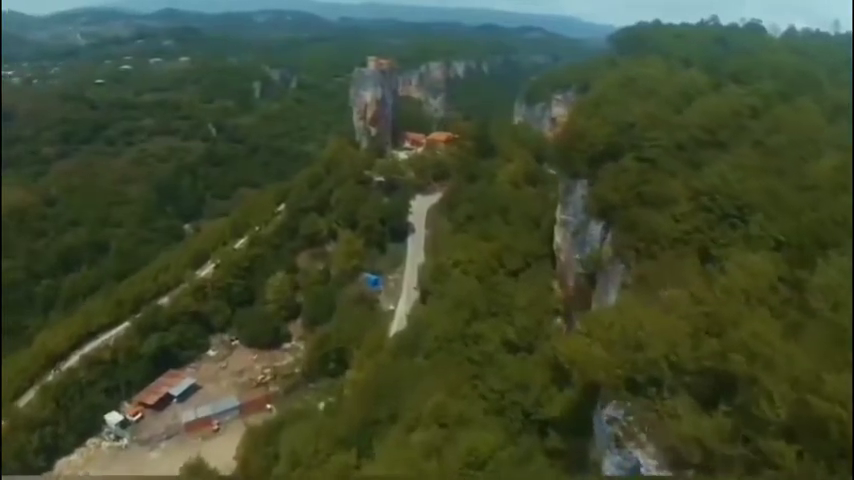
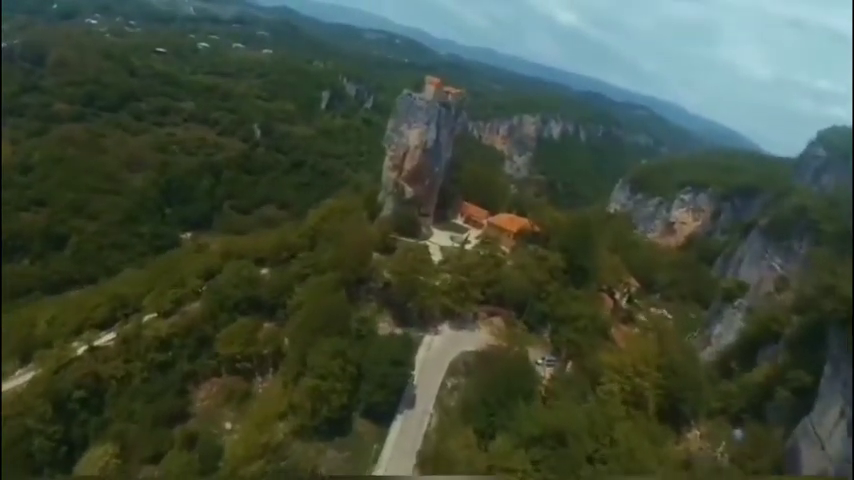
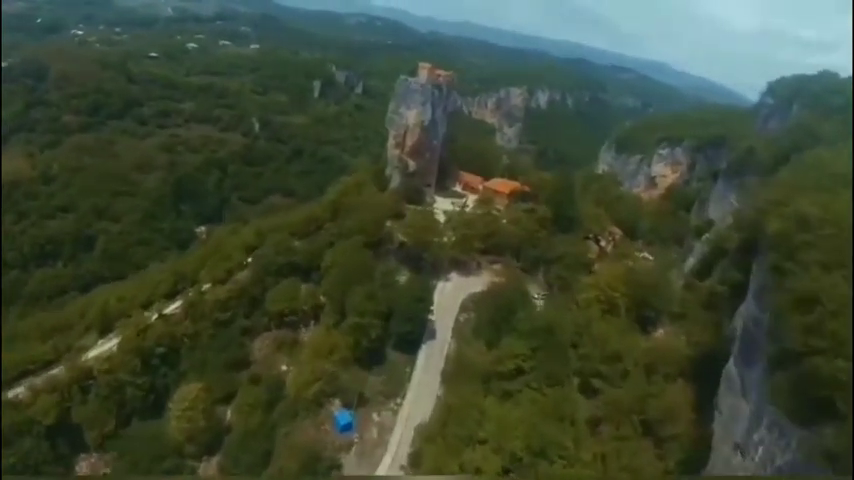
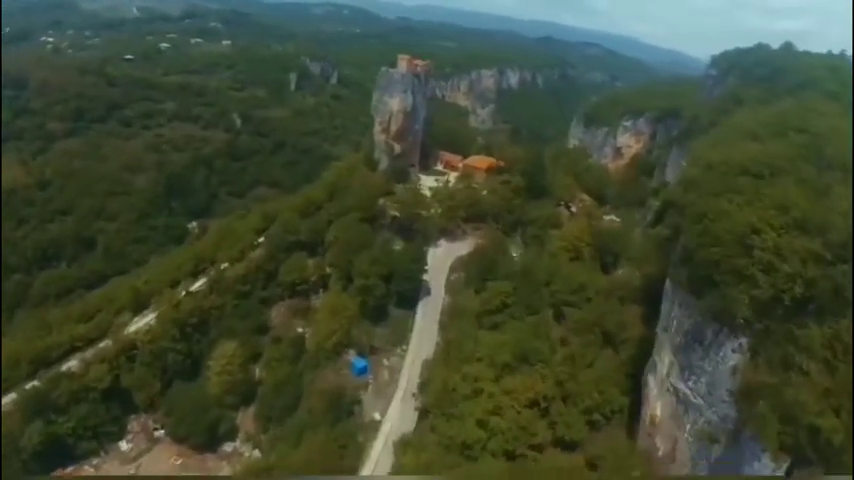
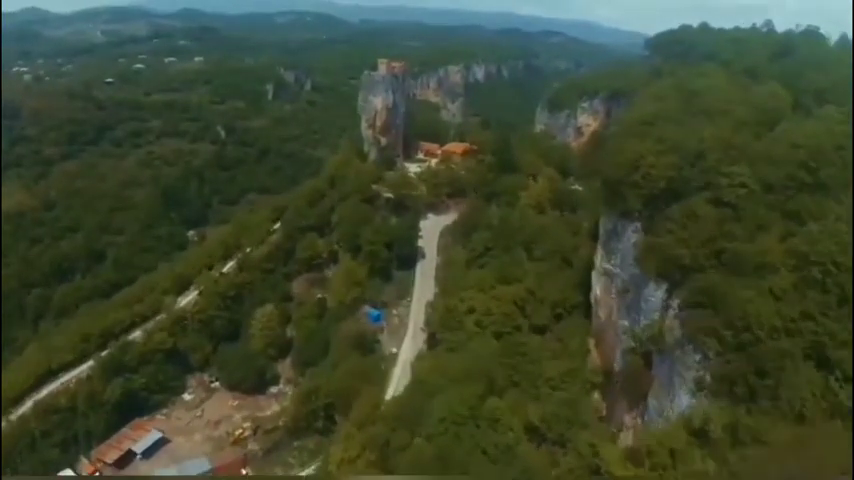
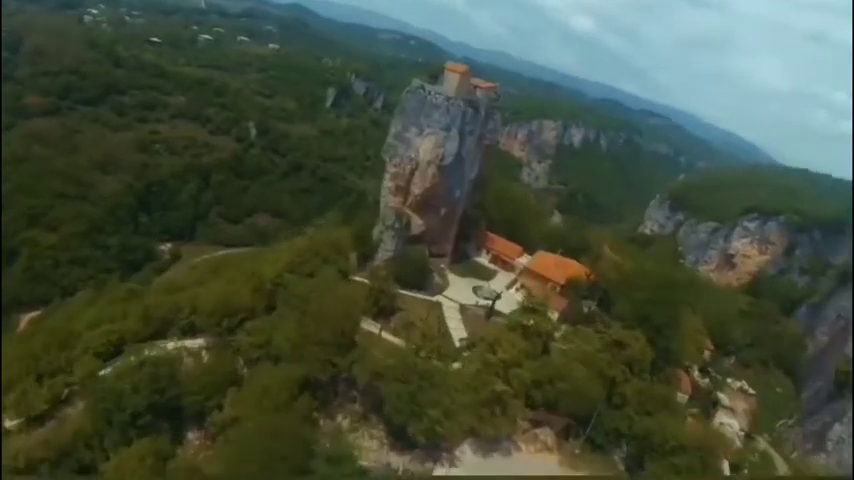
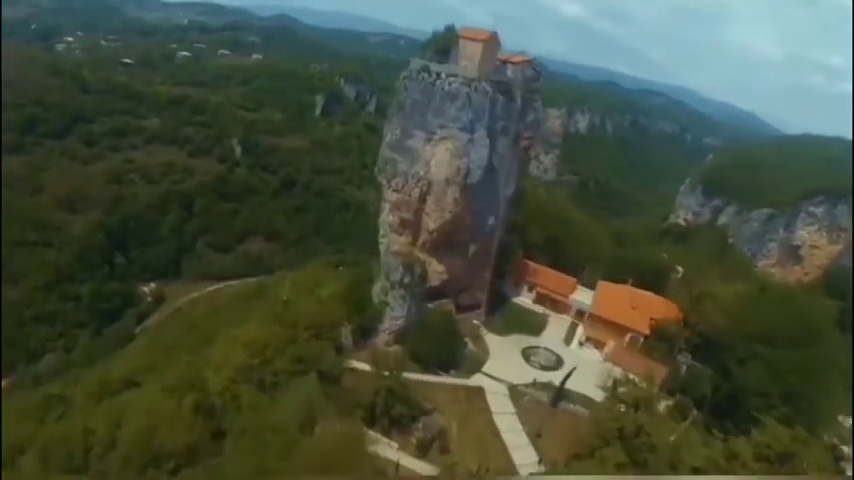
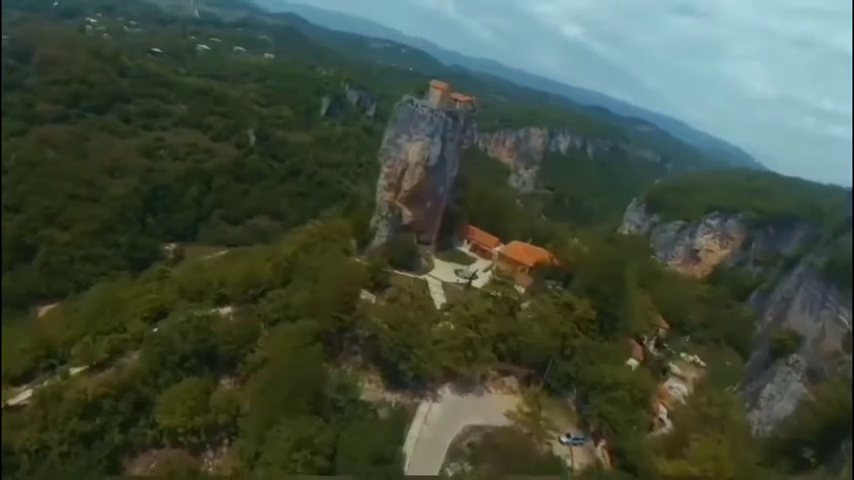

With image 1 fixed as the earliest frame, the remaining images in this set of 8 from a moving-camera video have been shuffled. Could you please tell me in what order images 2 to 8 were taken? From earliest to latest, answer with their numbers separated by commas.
5, 4, 3, 2, 8, 6, 7
